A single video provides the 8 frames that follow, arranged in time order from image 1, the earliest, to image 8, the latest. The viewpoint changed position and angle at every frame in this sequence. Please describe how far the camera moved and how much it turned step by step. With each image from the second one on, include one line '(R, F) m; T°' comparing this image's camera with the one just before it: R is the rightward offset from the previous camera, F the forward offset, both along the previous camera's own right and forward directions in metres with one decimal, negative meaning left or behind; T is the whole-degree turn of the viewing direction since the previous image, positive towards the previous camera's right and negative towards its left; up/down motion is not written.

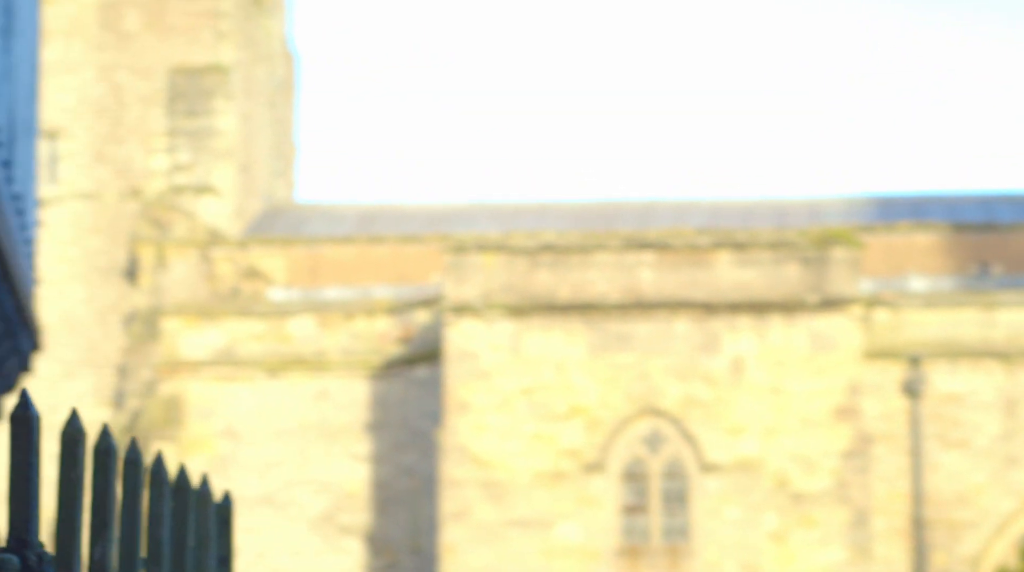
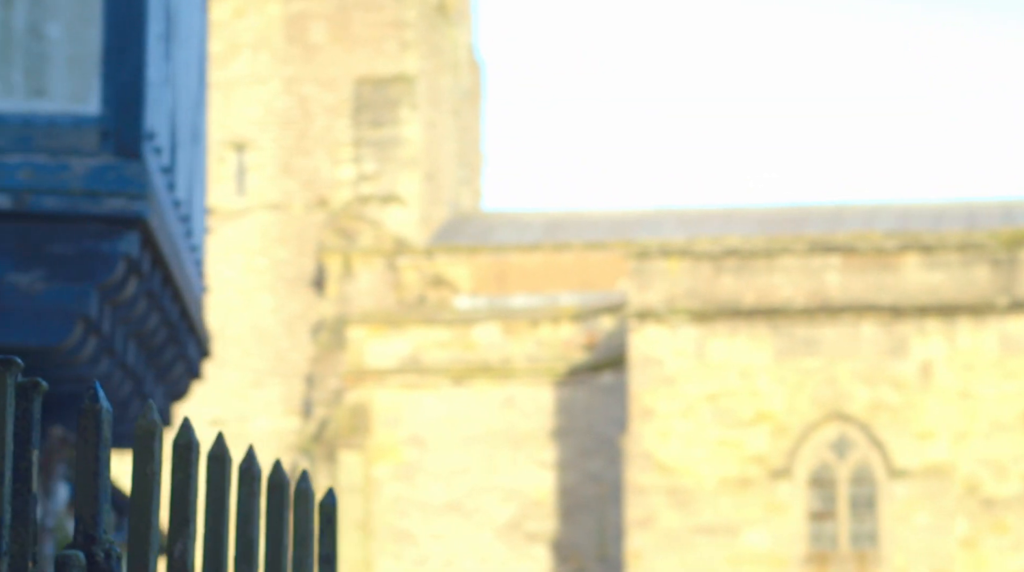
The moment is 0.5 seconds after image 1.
(+0.1, +0.1) m; -5°
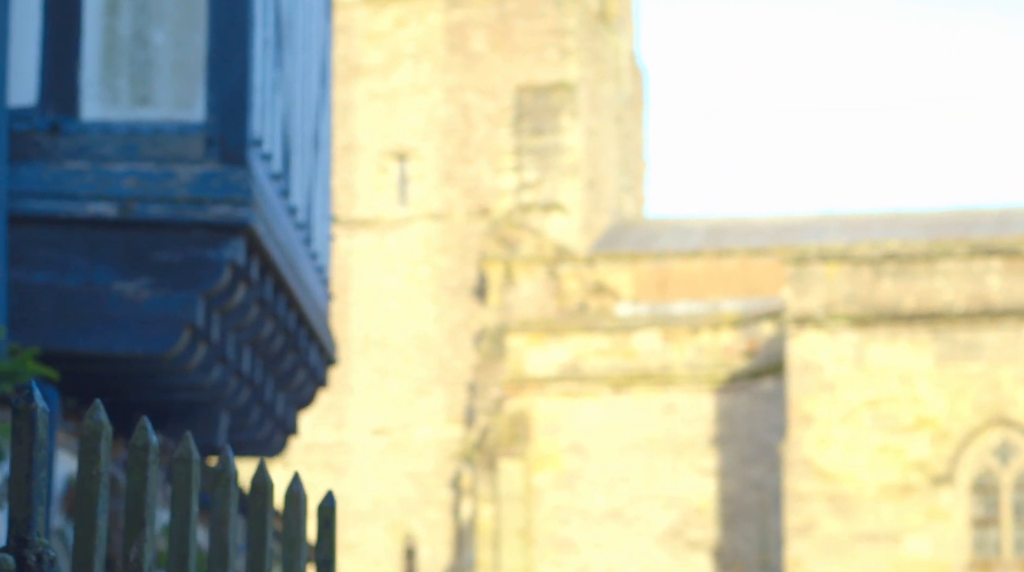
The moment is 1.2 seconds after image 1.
(+0.2, +0.1) m; -4°
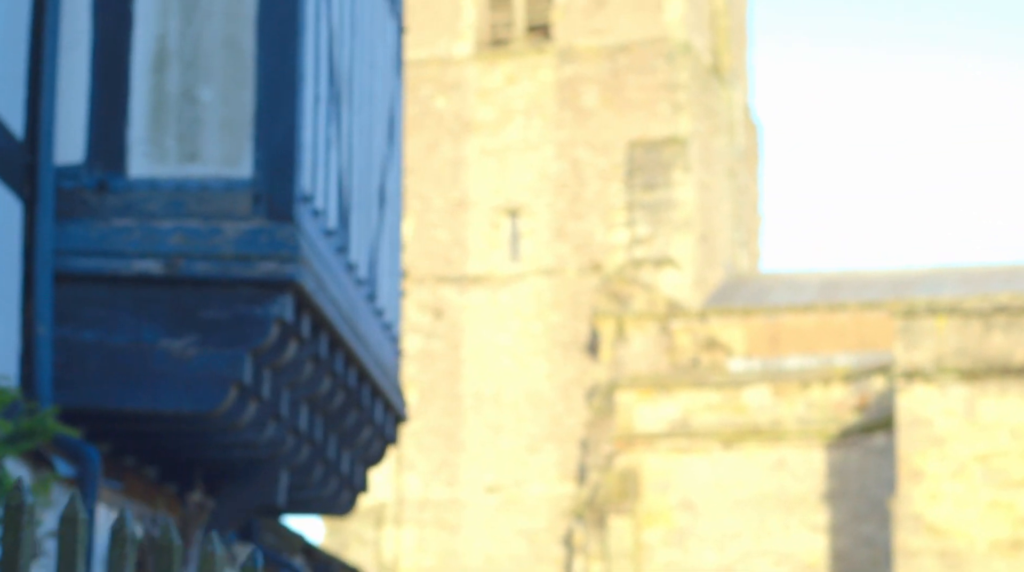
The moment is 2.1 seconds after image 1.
(+0.3, +0.1) m; -3°
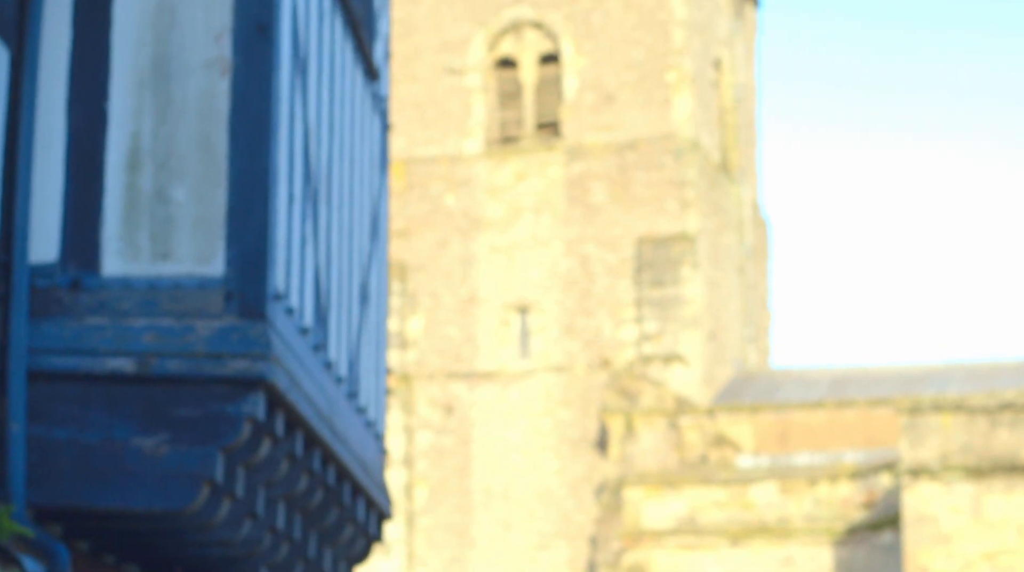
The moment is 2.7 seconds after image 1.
(+0.2, 0.0) m; 0°
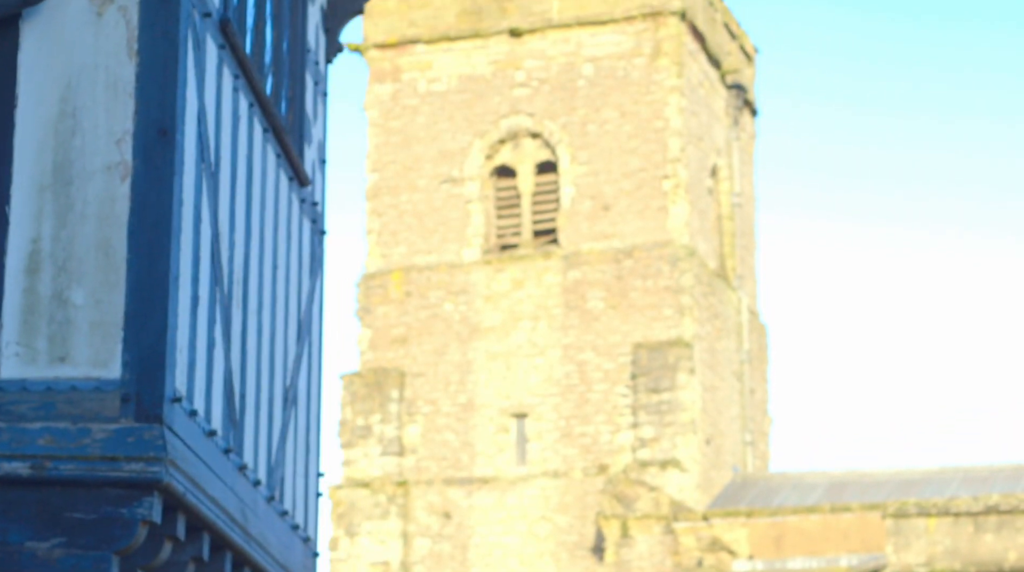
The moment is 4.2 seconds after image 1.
(+0.4, -0.2) m; -1°
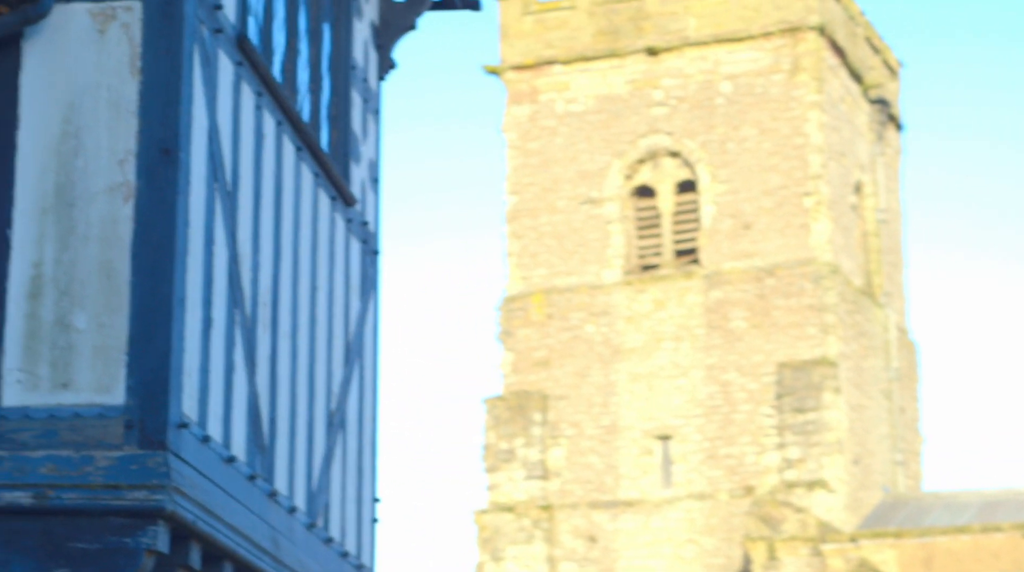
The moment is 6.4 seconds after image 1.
(+0.5, +0.3) m; -4°
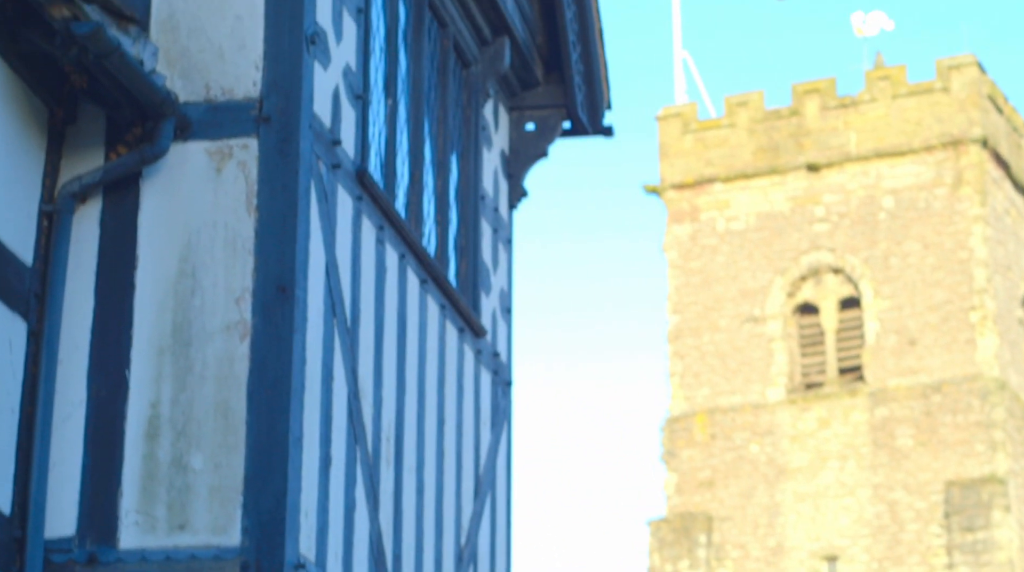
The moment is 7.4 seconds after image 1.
(+0.2, +0.1) m; -4°
